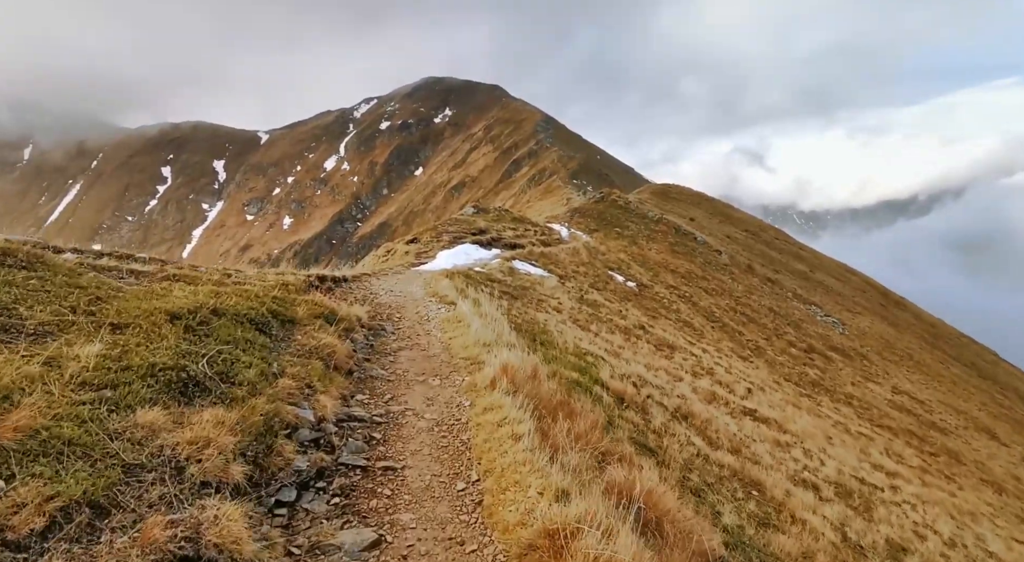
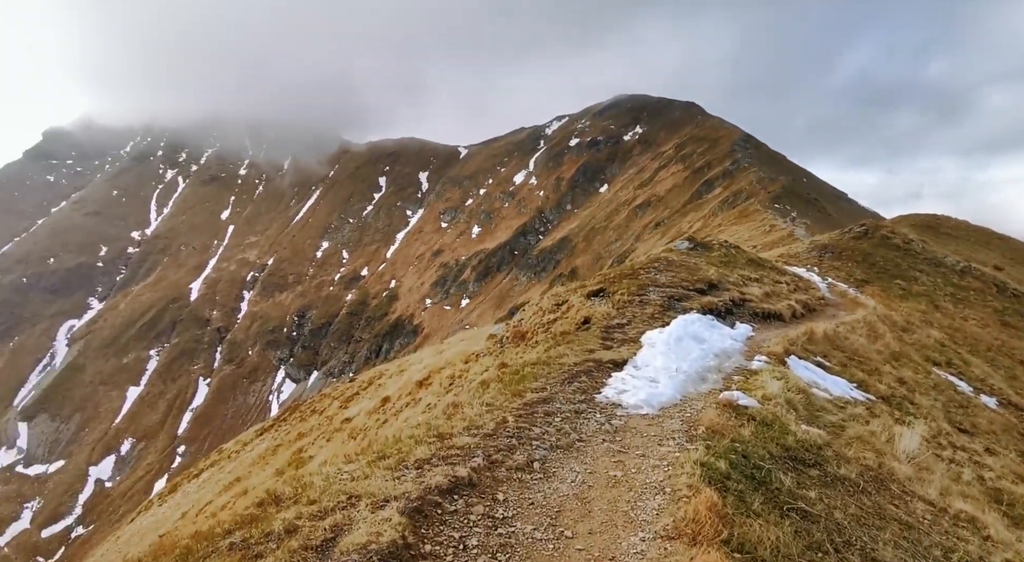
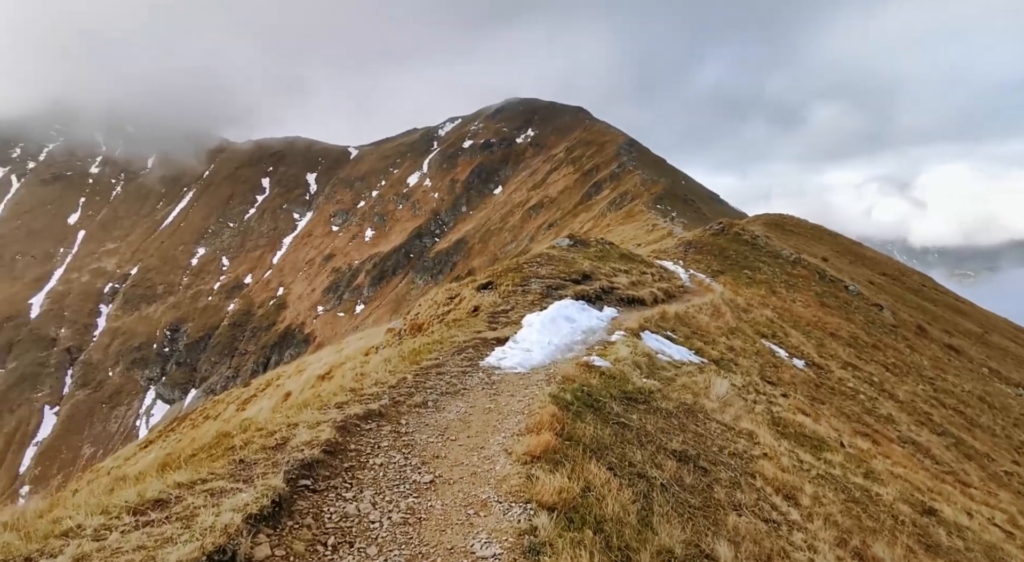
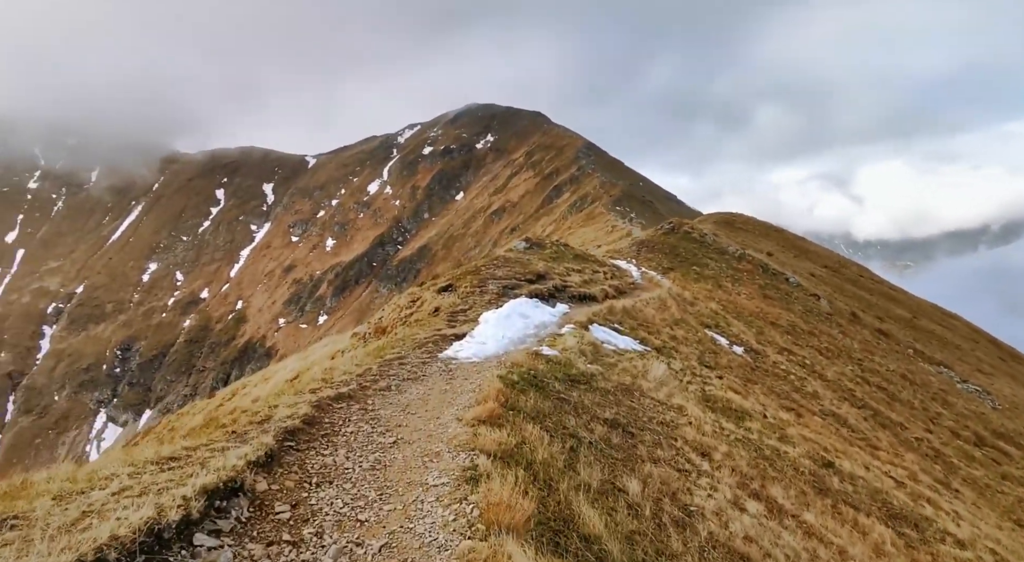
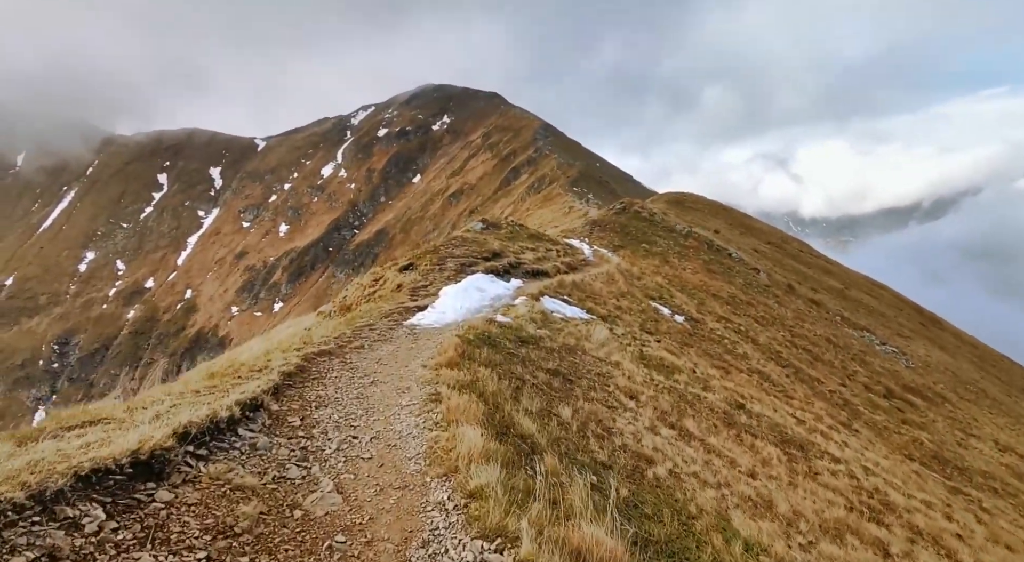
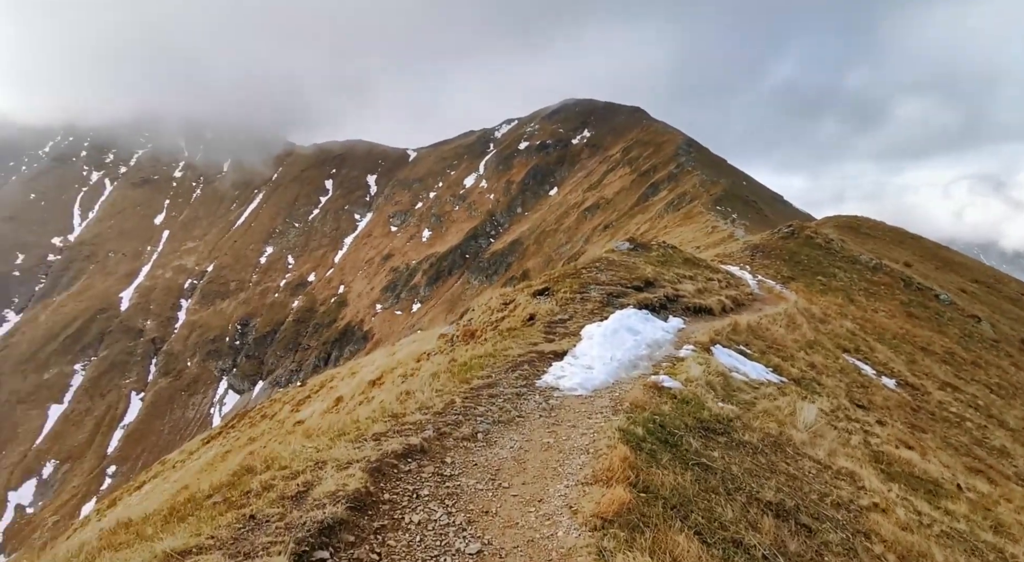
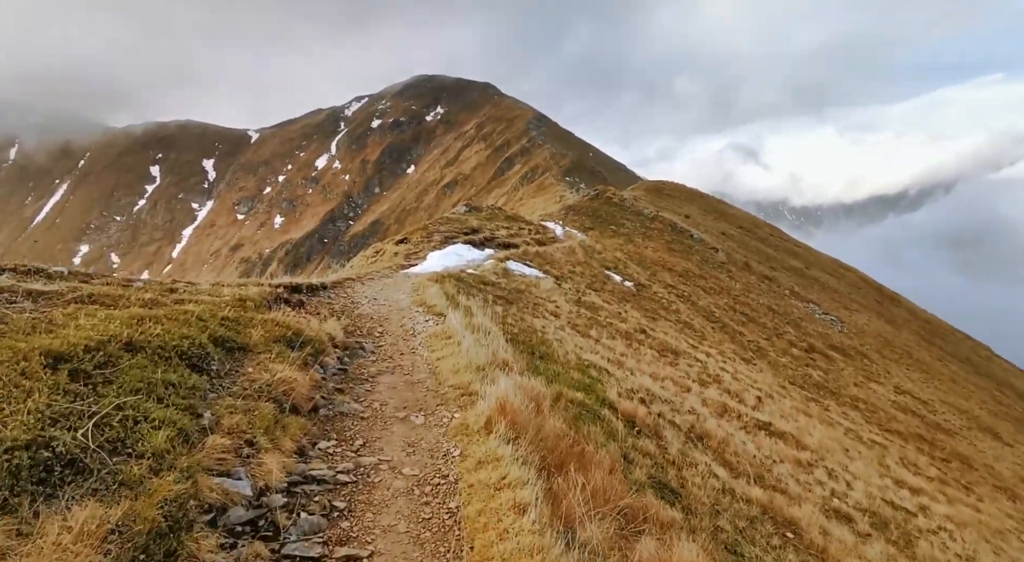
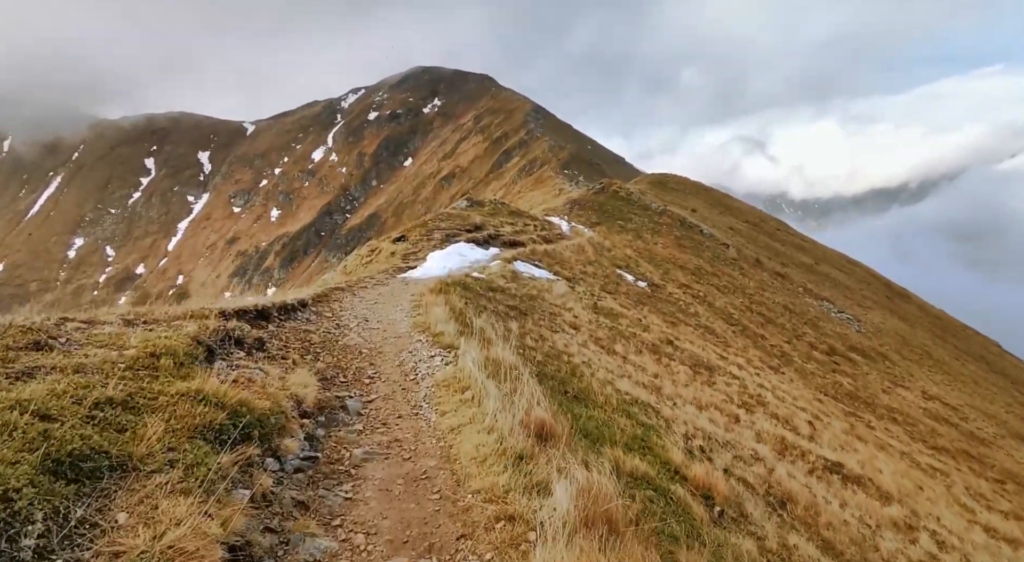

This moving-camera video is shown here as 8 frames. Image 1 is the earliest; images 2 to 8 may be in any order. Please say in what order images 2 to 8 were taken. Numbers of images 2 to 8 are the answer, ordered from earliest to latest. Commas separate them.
7, 8, 5, 4, 3, 6, 2
